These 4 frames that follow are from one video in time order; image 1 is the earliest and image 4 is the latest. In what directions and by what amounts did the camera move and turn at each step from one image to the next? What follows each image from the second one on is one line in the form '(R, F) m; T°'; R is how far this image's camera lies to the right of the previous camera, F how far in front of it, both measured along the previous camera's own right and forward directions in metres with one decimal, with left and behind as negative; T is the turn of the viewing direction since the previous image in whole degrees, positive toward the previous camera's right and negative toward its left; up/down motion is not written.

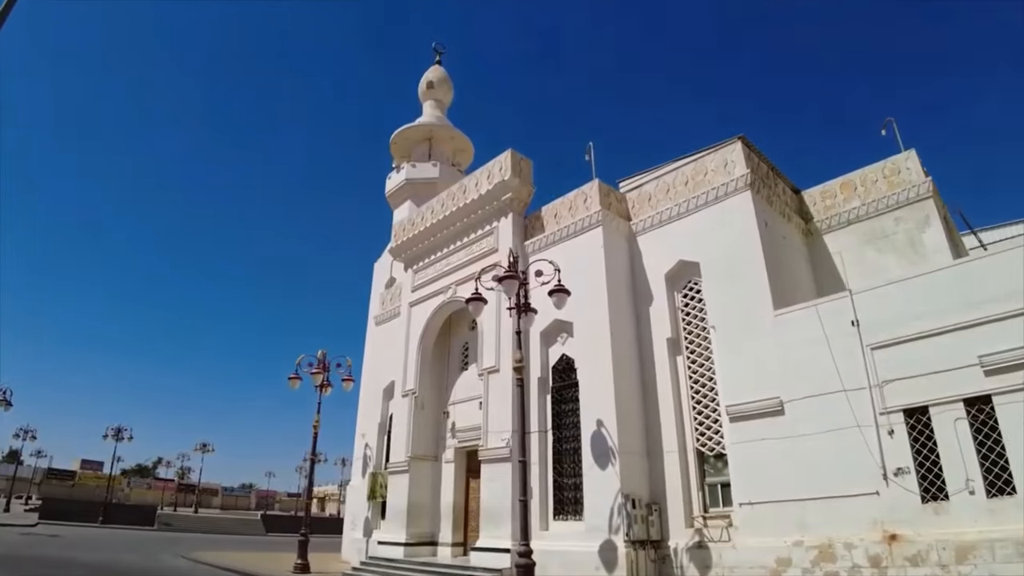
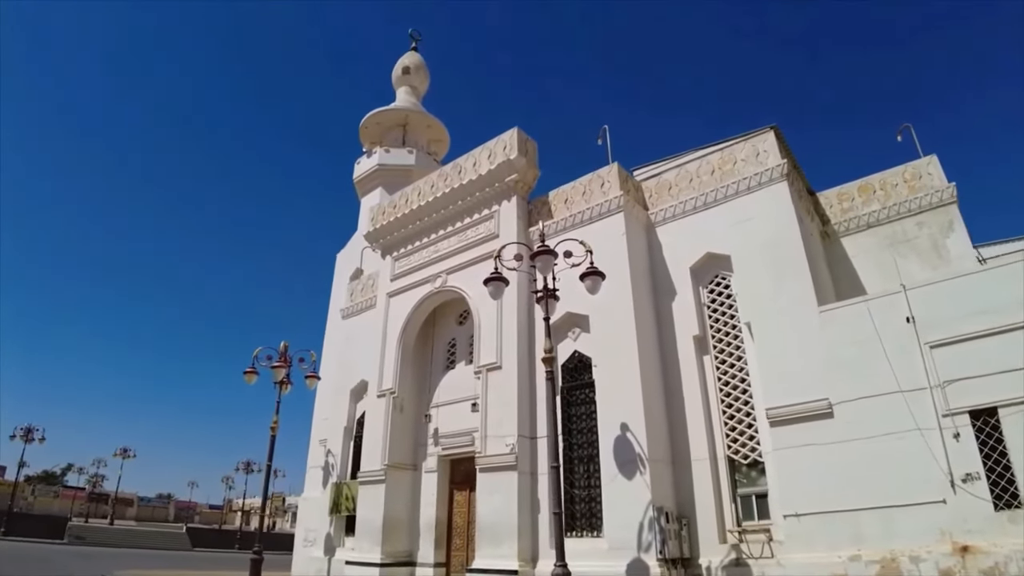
(-1.2, +1.1) m; +7°
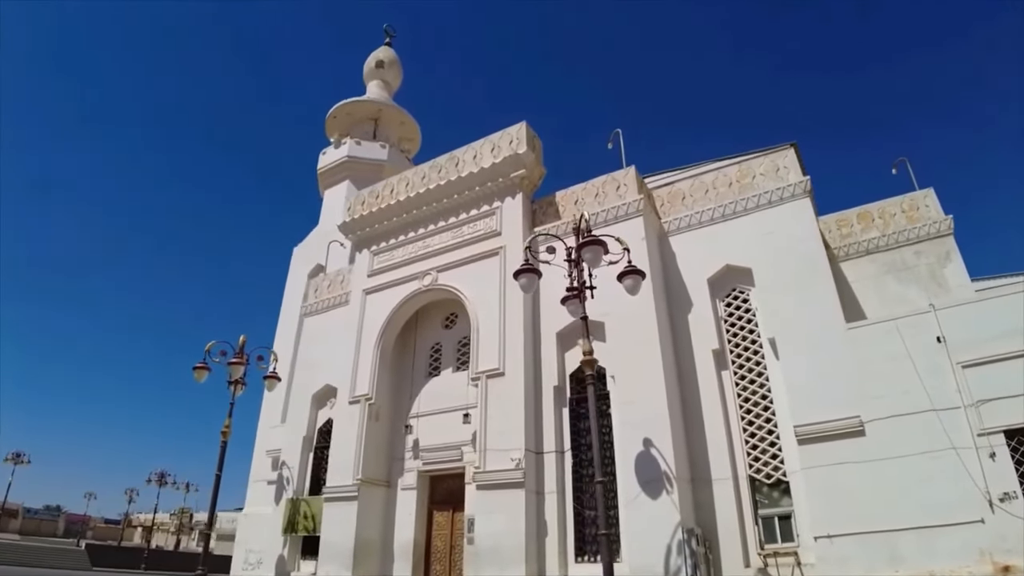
(-1.3, +0.8) m; +8°
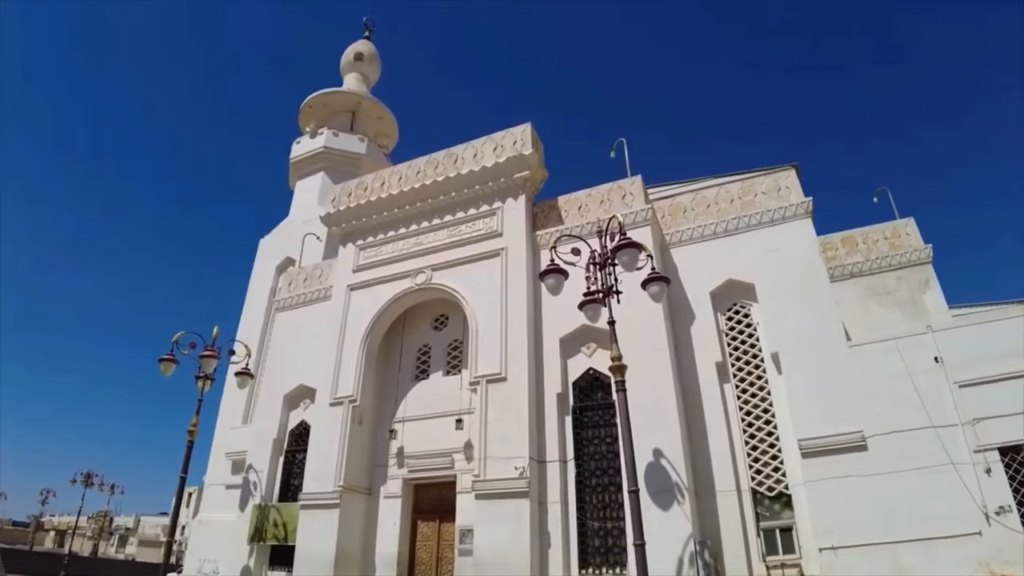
(-0.9, +0.3) m; +6°
